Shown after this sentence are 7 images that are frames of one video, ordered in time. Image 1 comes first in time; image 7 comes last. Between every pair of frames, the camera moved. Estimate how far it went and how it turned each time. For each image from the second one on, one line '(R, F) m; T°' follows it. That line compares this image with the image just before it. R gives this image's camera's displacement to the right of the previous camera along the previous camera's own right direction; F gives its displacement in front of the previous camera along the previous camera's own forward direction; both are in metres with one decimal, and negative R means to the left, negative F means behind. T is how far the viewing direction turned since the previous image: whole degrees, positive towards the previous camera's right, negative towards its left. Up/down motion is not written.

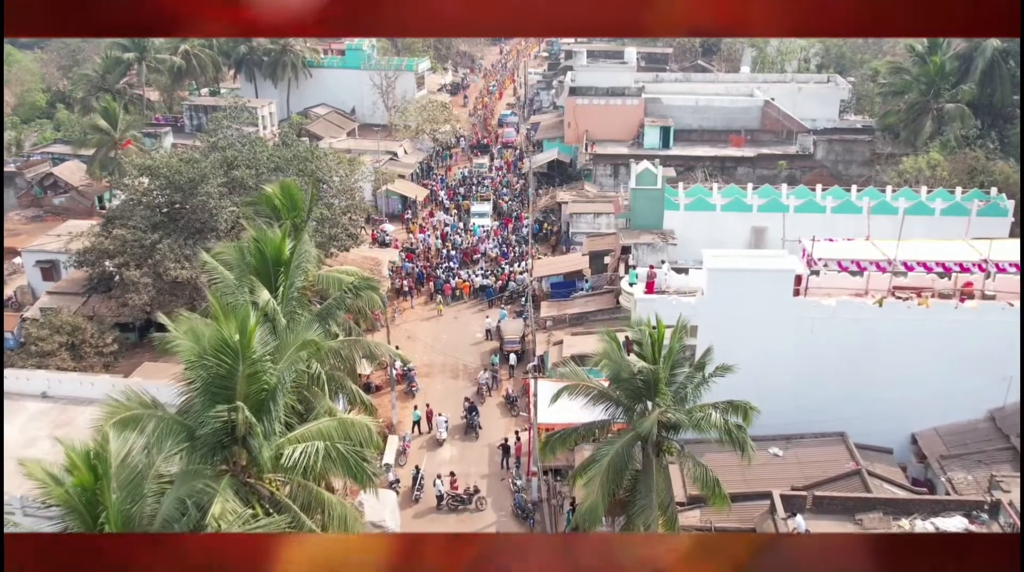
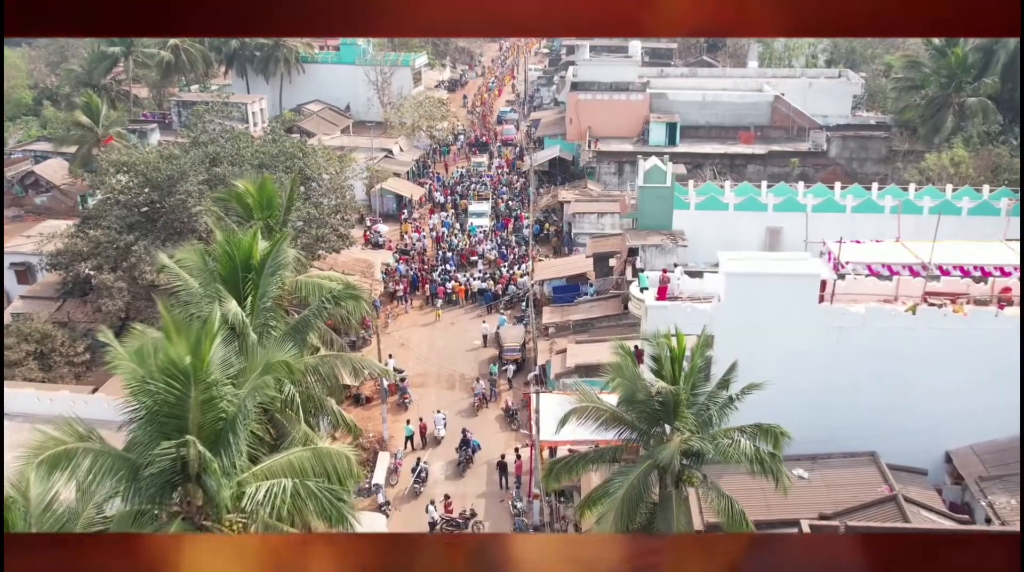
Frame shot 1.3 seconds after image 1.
(0.0, +0.9) m; 0°
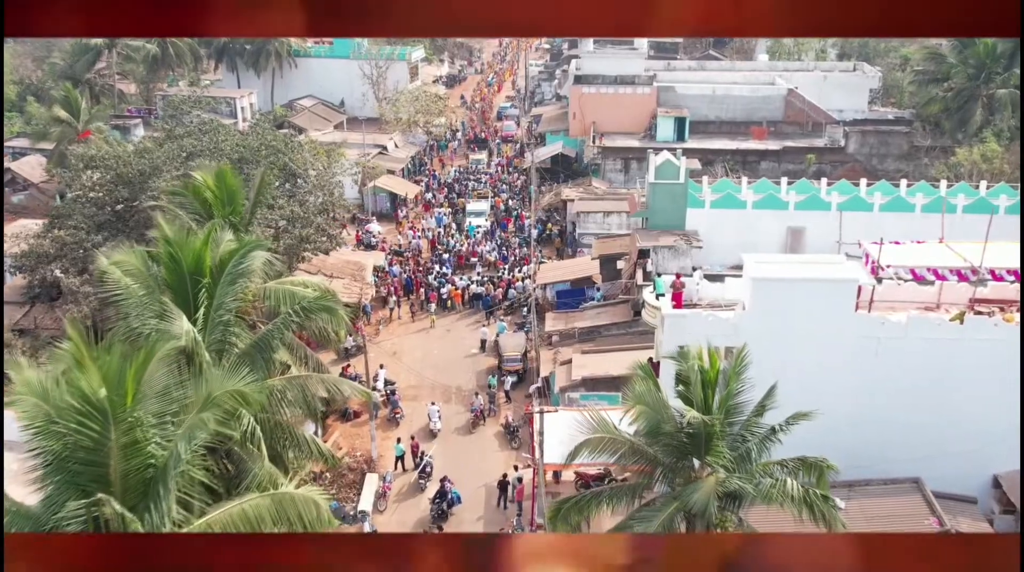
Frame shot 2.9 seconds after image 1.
(0.0, +1.1) m; 0°
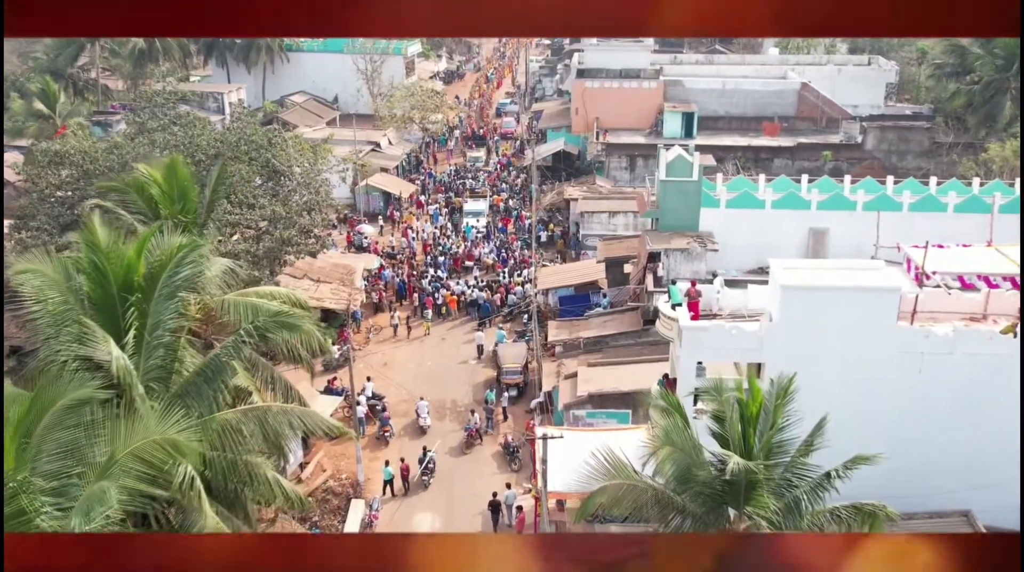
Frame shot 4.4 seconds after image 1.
(0.0, +1.0) m; 0°
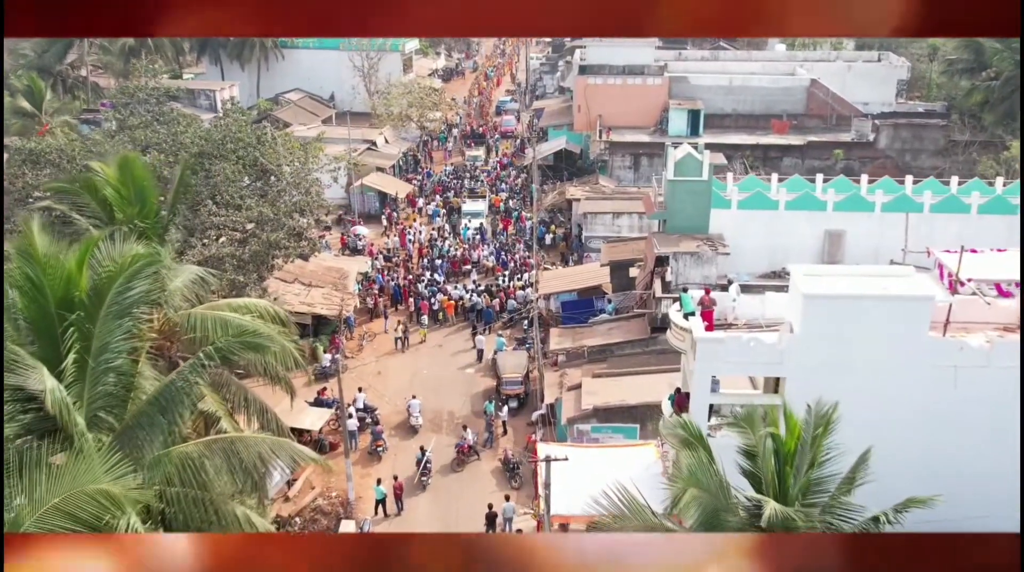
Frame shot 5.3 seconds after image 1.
(0.0, +0.6) m; 0°
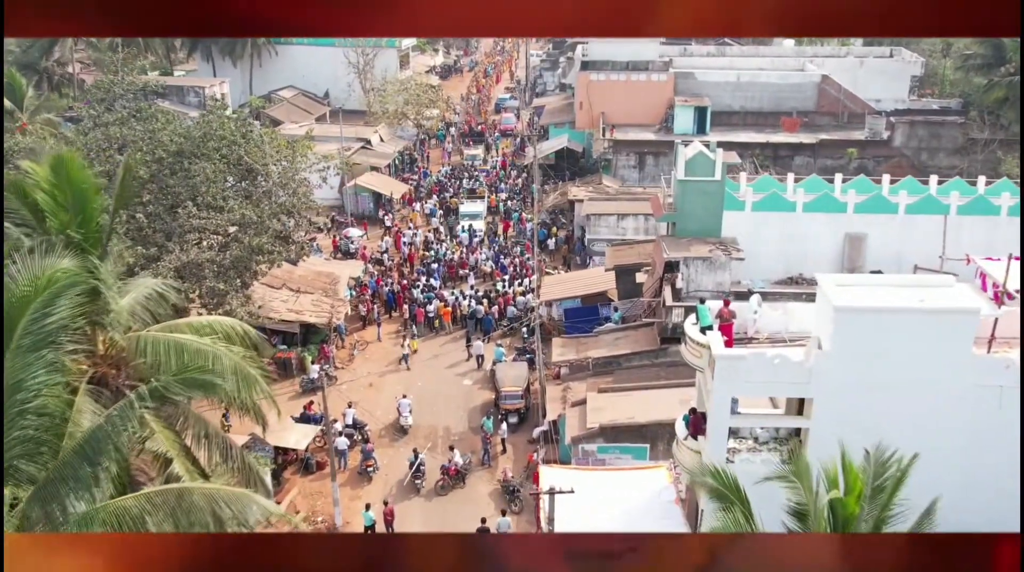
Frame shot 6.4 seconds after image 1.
(0.0, +0.7) m; 0°
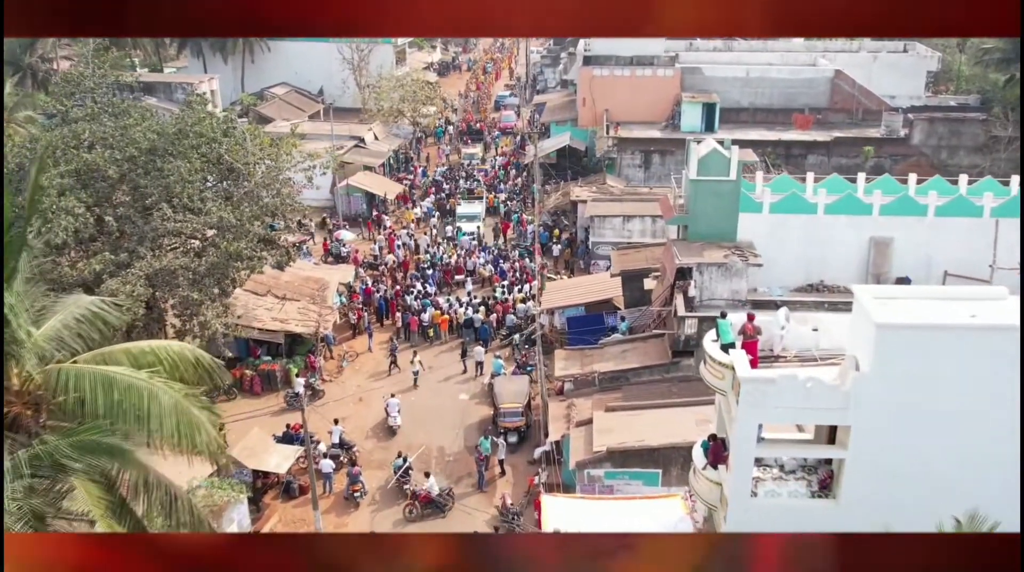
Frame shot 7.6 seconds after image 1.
(0.0, +0.8) m; 0°
